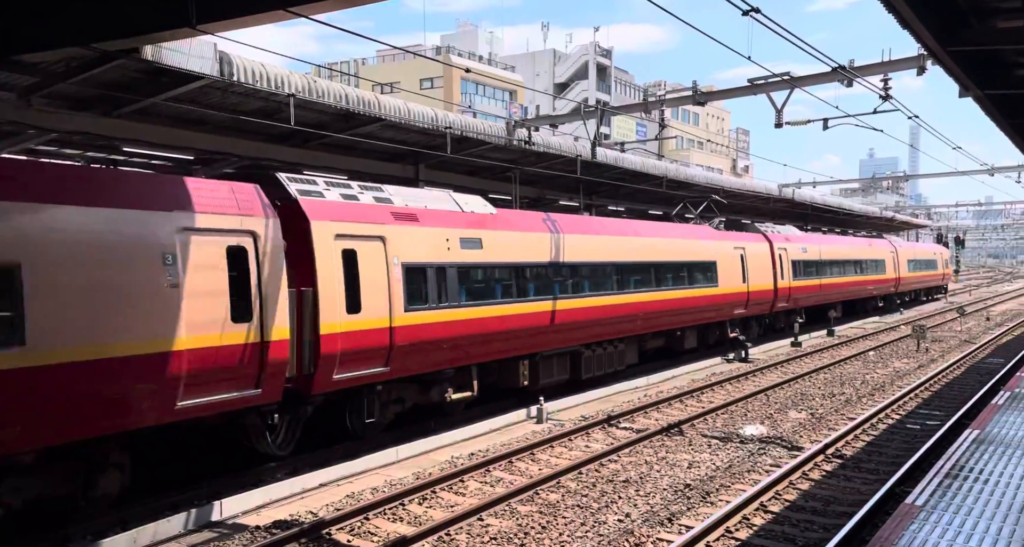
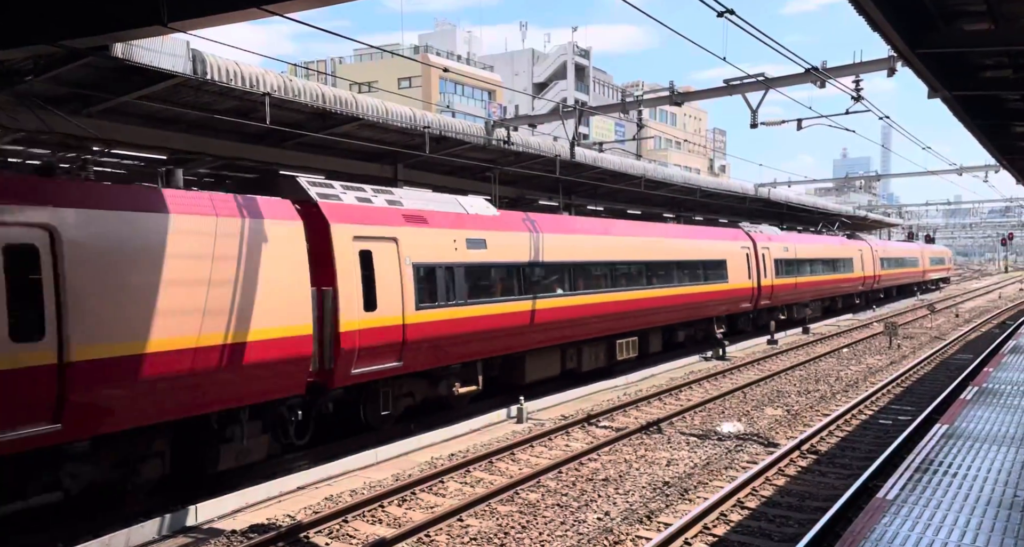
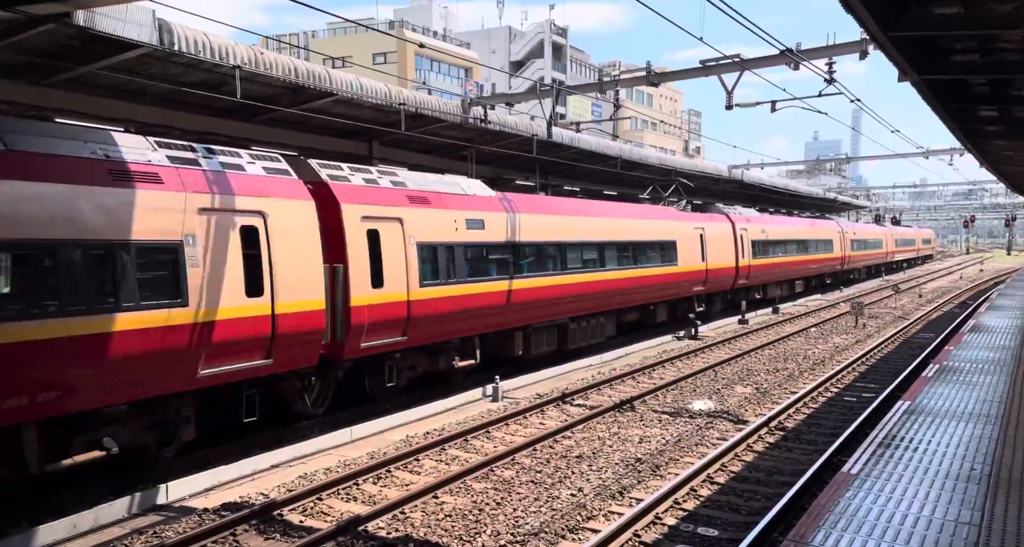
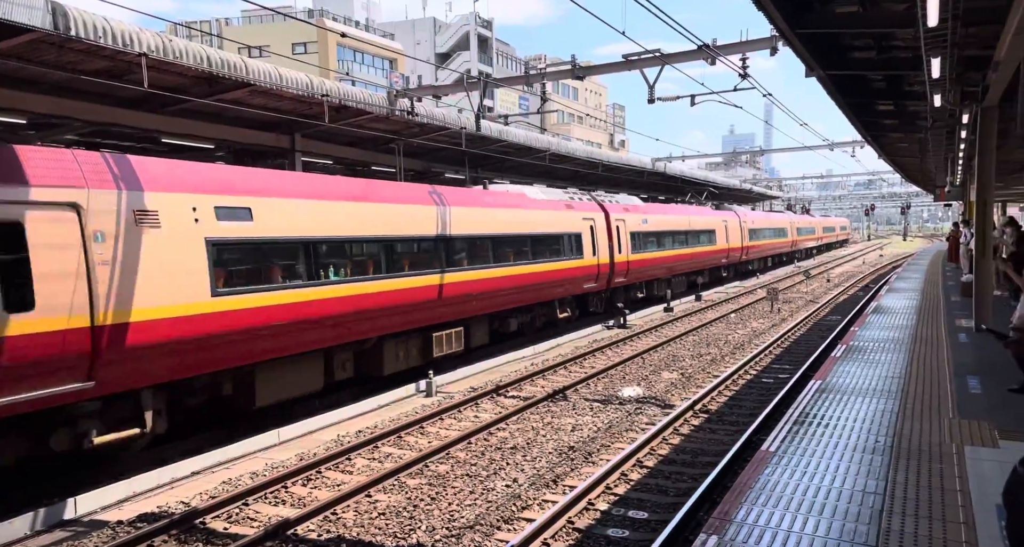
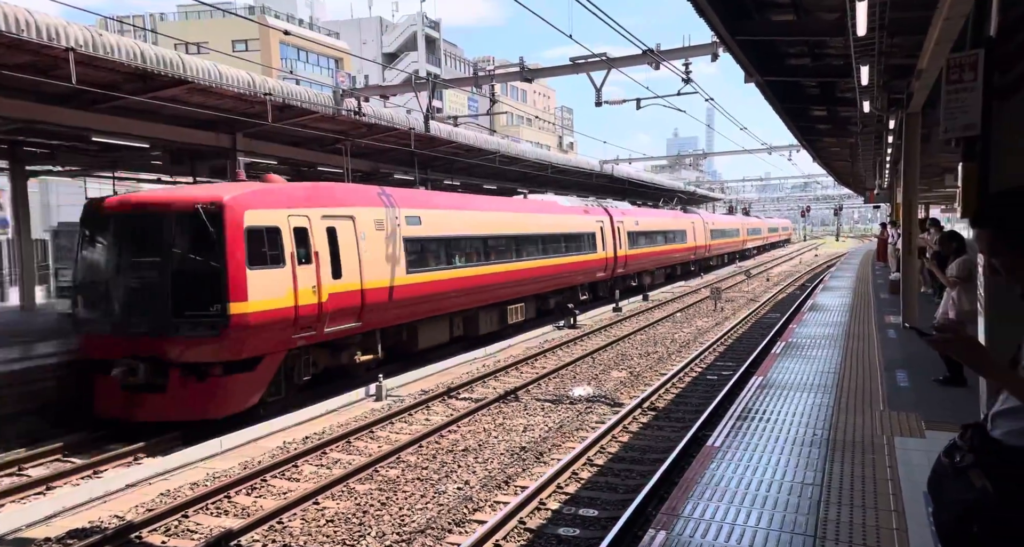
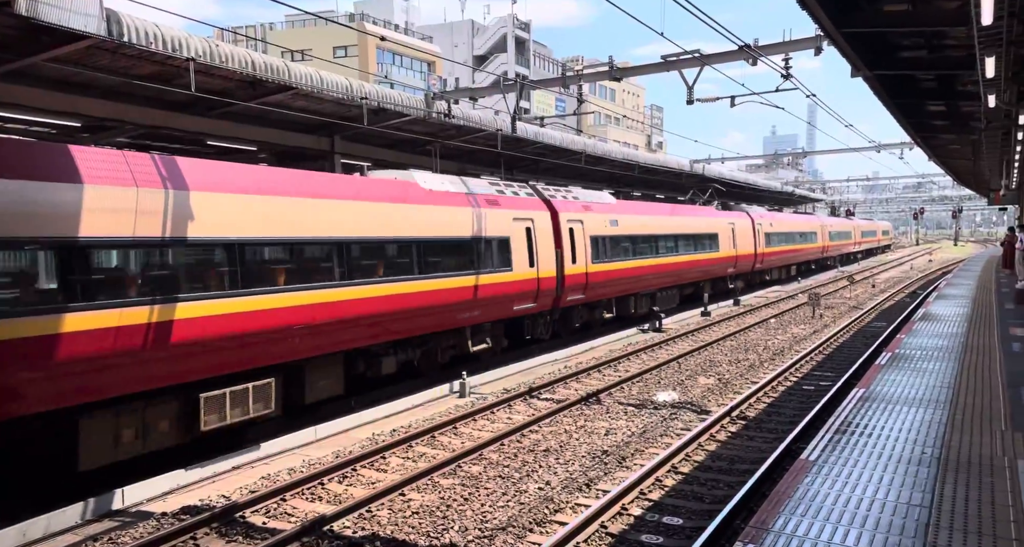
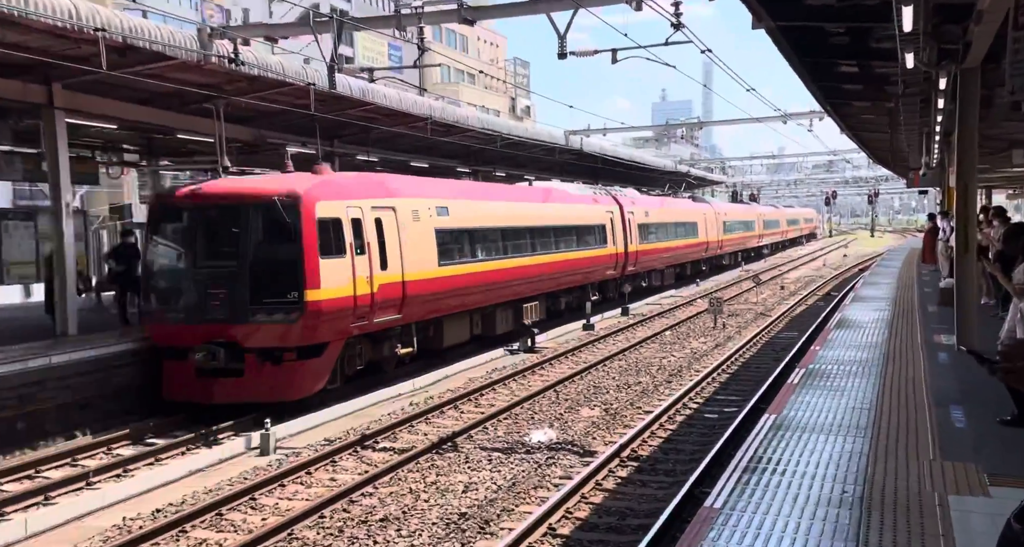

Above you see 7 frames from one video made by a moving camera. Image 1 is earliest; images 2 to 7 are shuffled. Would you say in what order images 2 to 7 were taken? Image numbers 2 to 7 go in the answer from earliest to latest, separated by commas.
2, 3, 6, 4, 5, 7
